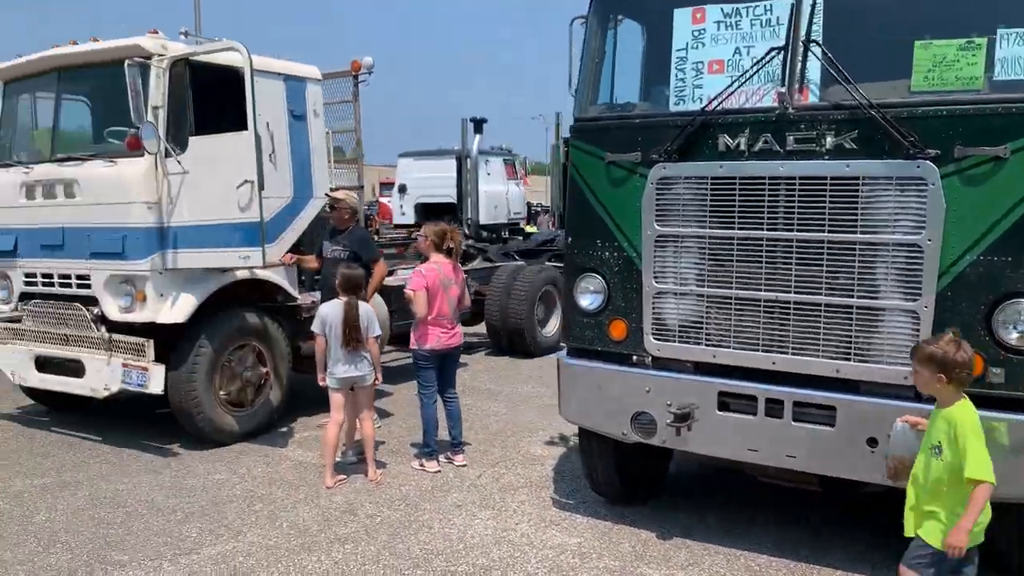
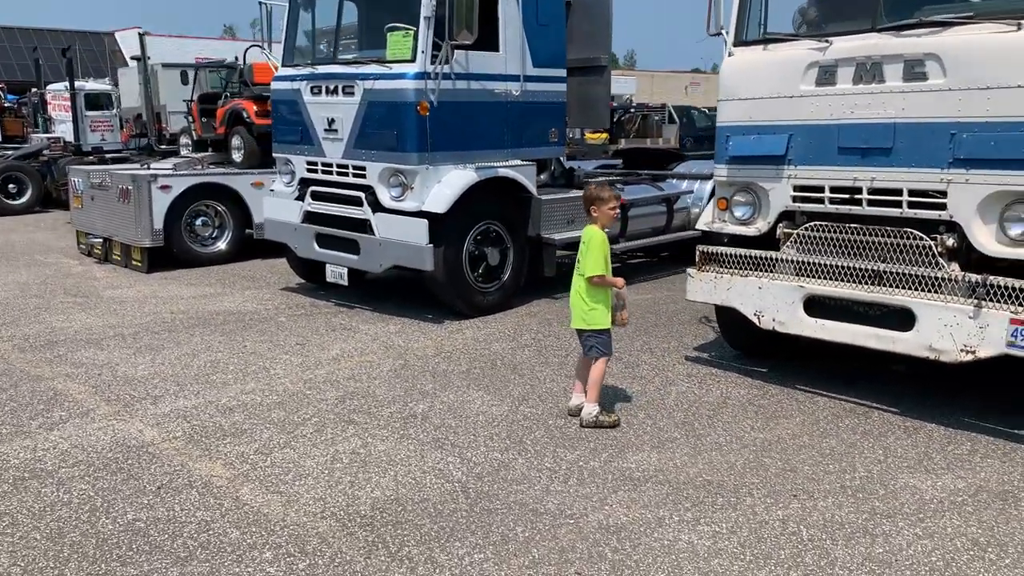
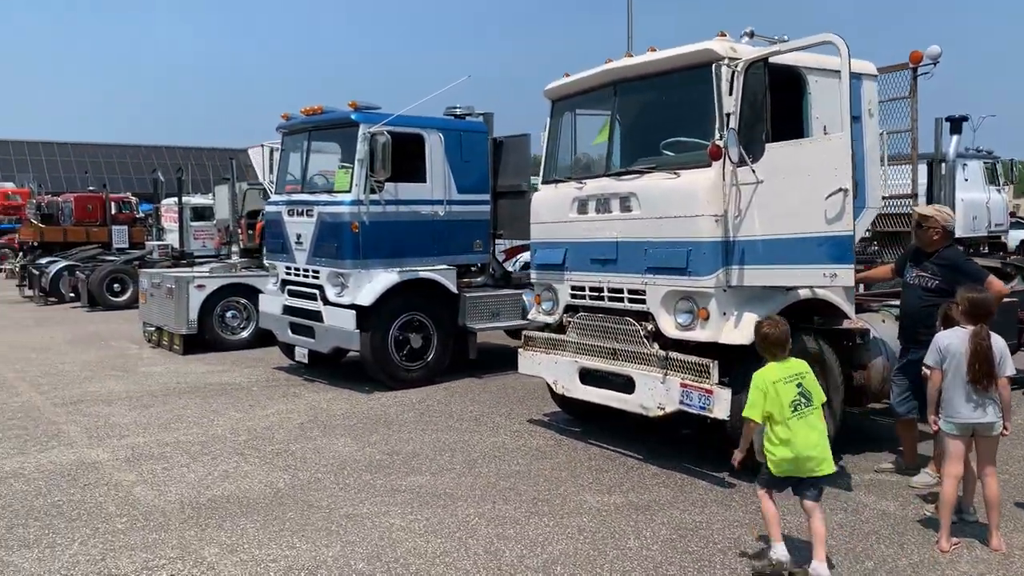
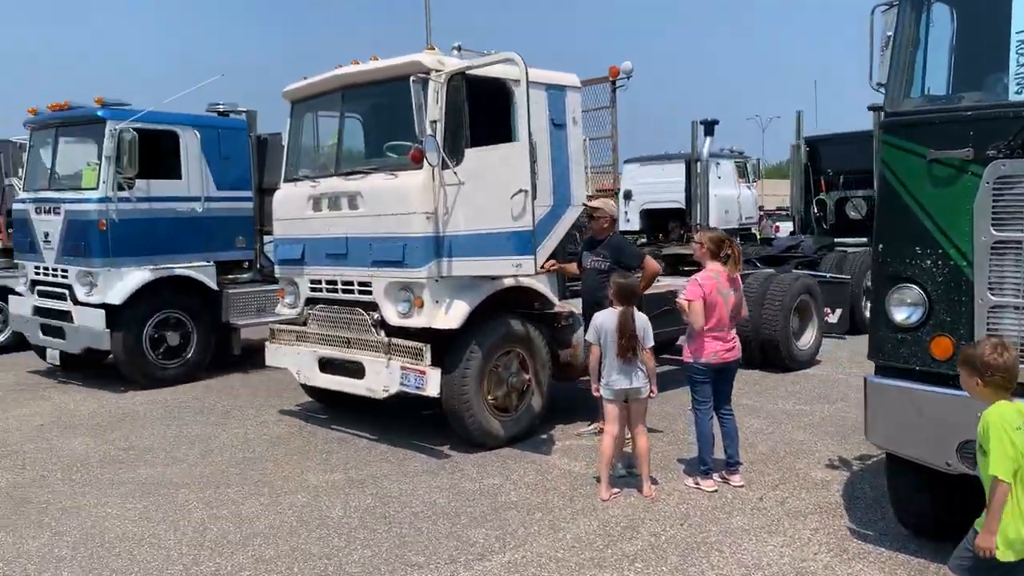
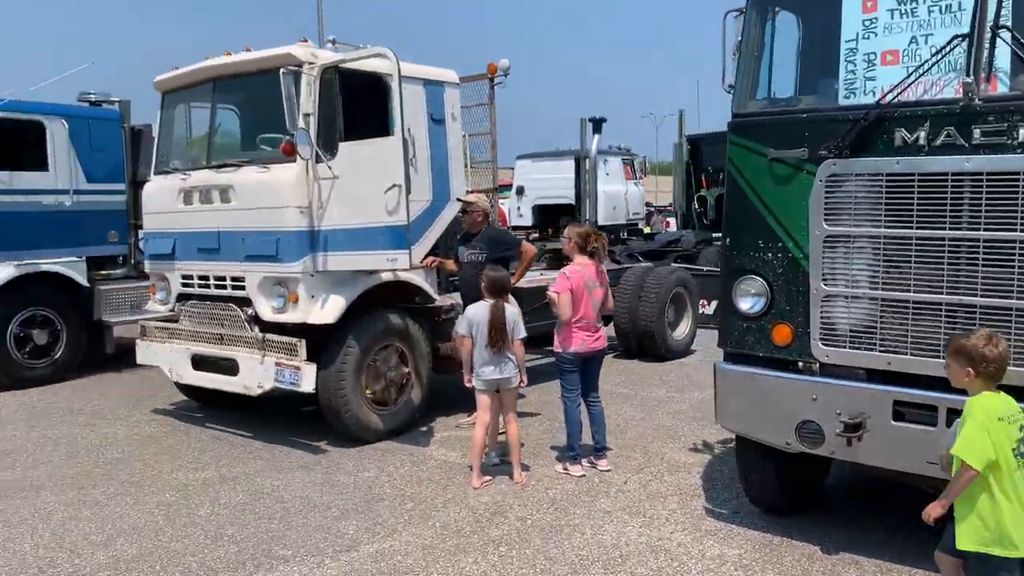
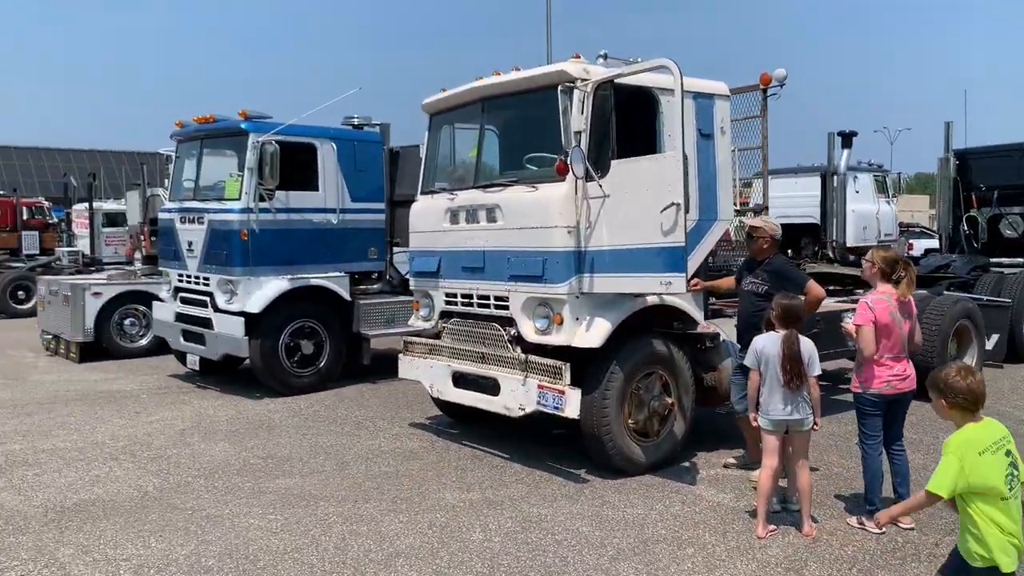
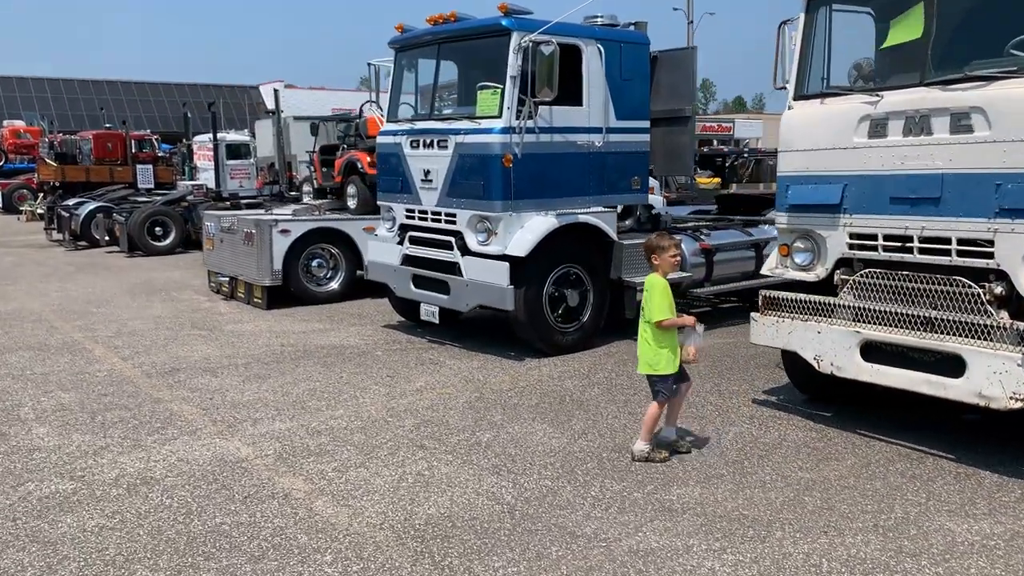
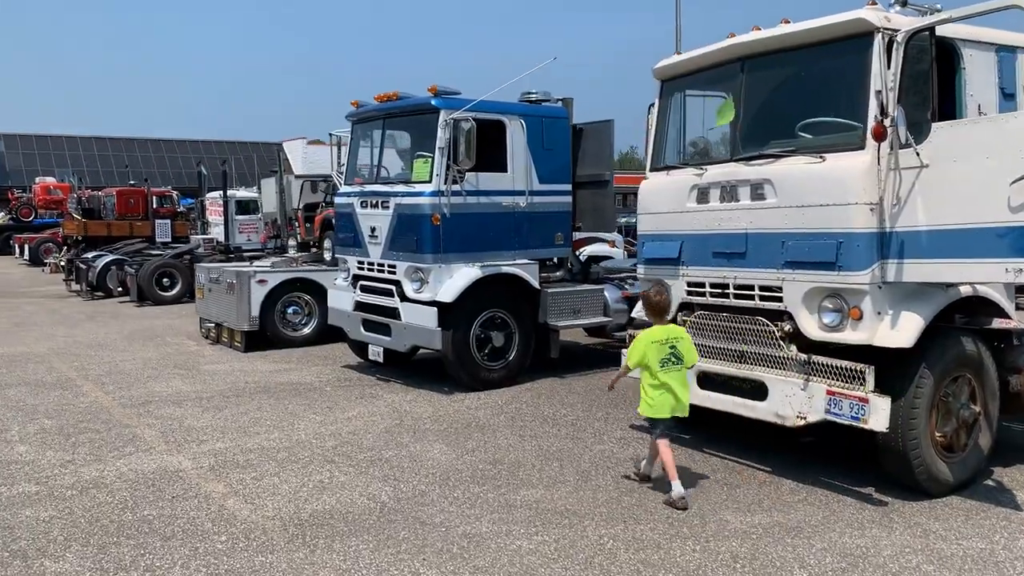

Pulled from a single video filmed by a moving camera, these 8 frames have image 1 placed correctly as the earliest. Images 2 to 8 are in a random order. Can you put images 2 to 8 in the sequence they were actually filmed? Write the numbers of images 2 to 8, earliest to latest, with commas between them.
5, 4, 6, 3, 8, 7, 2
